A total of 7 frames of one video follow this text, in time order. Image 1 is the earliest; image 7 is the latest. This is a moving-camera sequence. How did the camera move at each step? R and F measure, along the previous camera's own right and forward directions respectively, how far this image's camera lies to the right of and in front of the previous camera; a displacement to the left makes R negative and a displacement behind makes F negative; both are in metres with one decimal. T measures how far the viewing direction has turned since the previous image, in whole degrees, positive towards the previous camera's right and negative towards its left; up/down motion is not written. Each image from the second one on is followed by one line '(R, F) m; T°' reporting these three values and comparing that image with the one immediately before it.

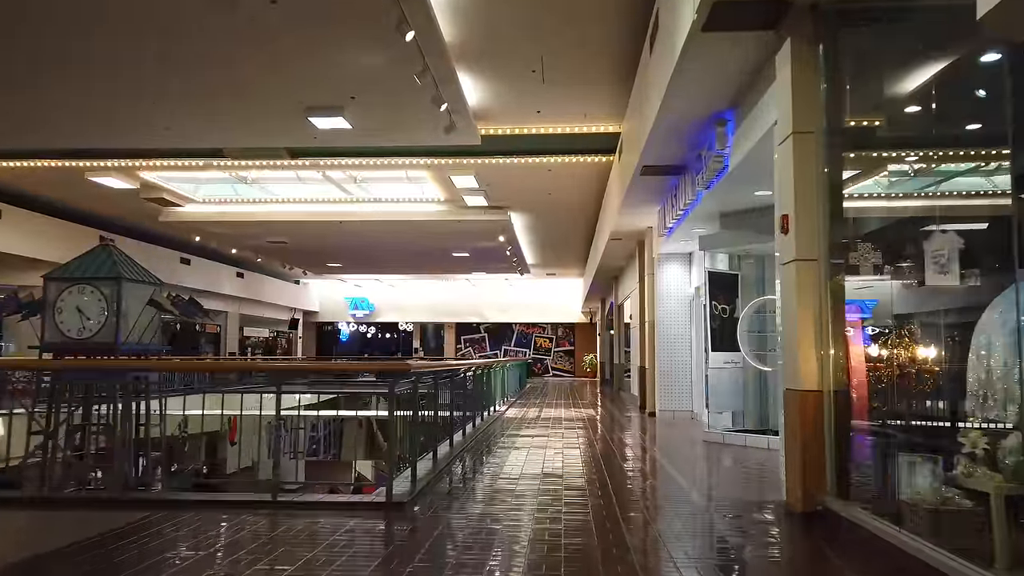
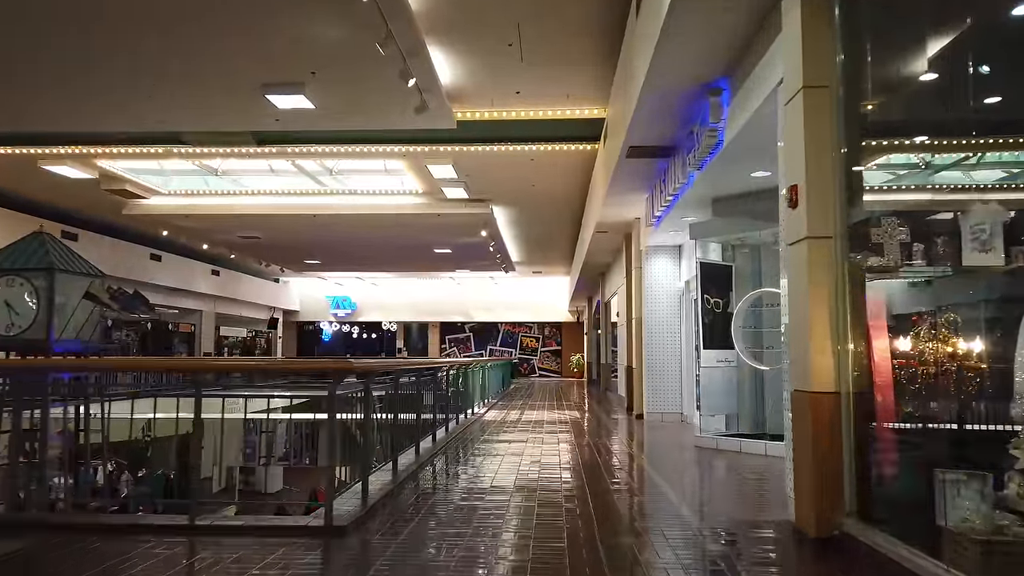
(+0.1, +0.6) m; +1°
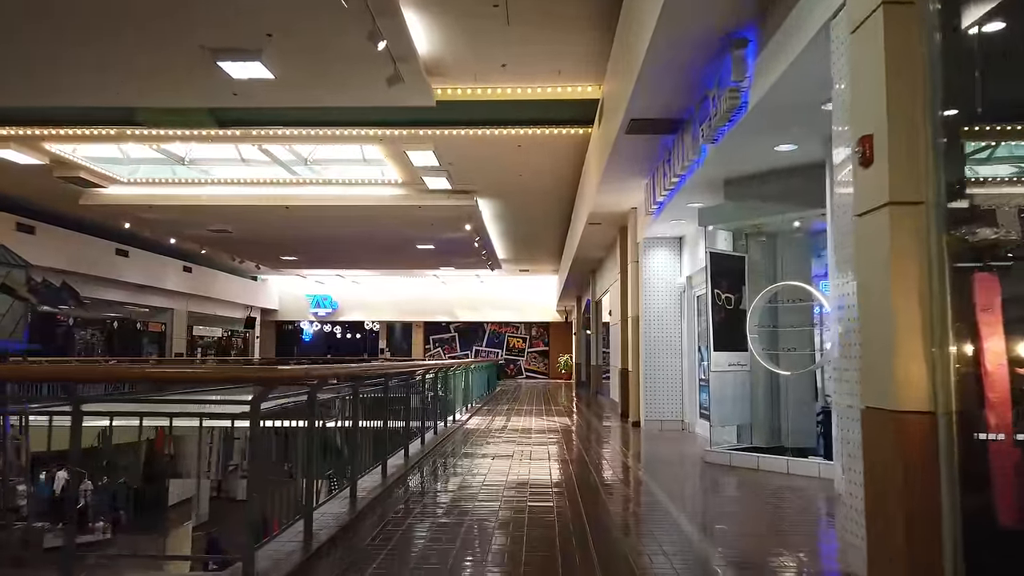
(0.0, +0.9) m; +1°
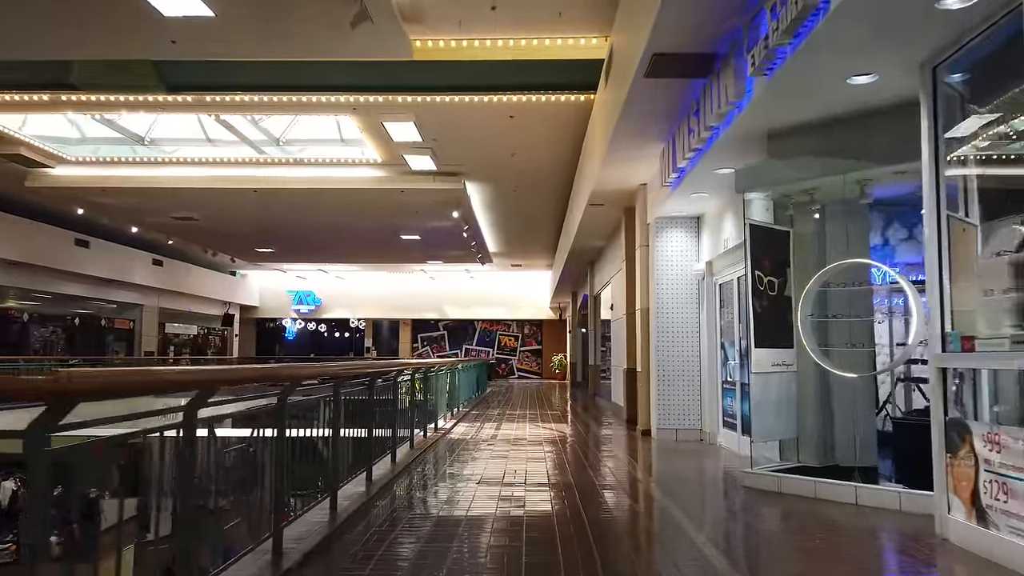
(0.0, +1.2) m; +1°
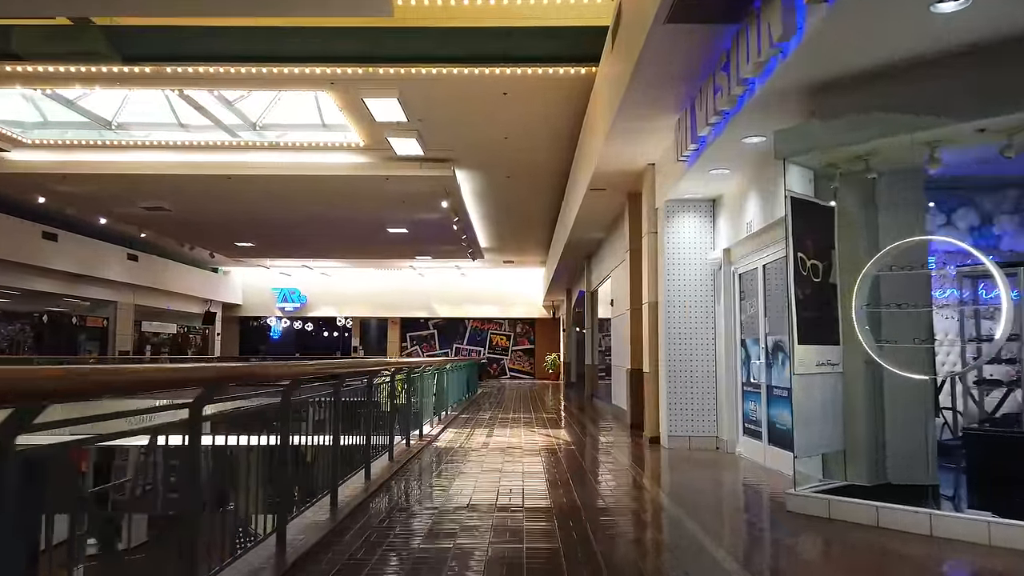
(0.0, +0.8) m; +1°
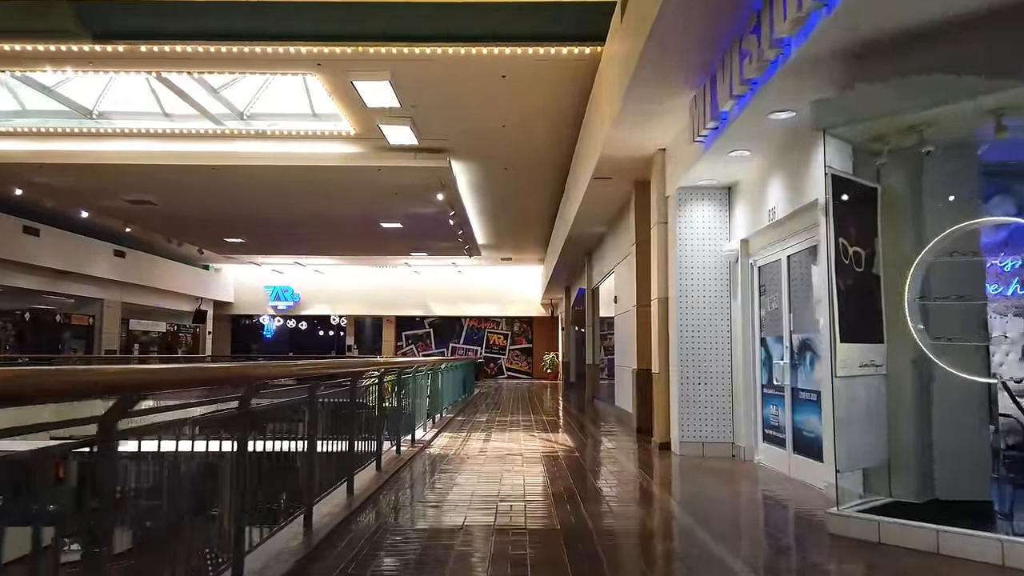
(0.0, +0.5) m; 0°
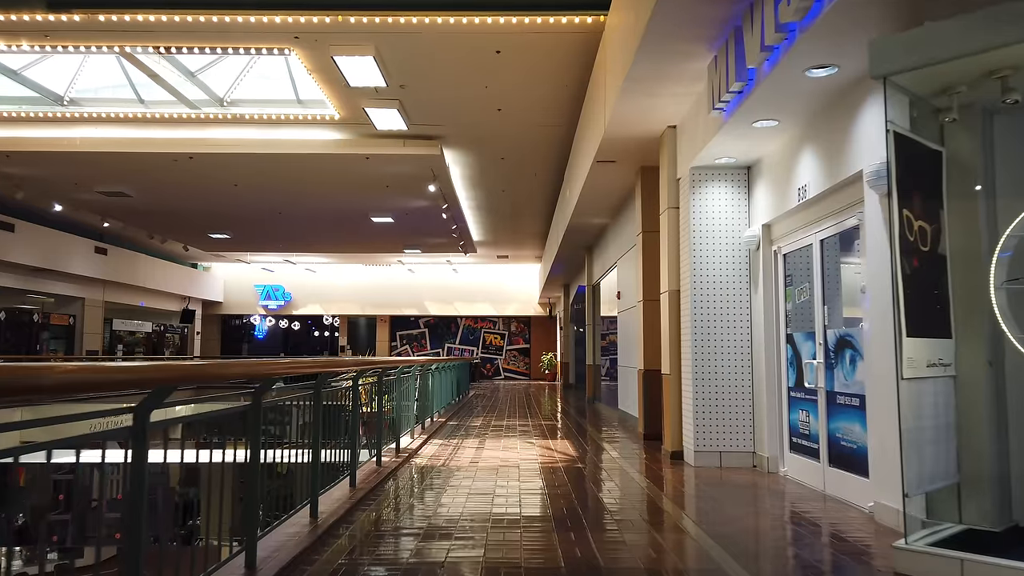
(0.0, +0.7) m; 0°
